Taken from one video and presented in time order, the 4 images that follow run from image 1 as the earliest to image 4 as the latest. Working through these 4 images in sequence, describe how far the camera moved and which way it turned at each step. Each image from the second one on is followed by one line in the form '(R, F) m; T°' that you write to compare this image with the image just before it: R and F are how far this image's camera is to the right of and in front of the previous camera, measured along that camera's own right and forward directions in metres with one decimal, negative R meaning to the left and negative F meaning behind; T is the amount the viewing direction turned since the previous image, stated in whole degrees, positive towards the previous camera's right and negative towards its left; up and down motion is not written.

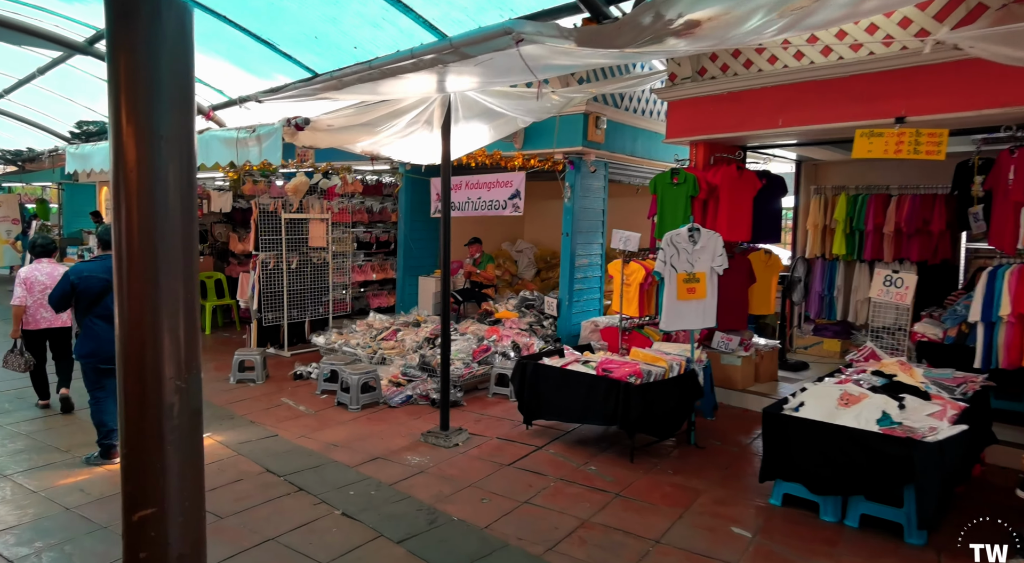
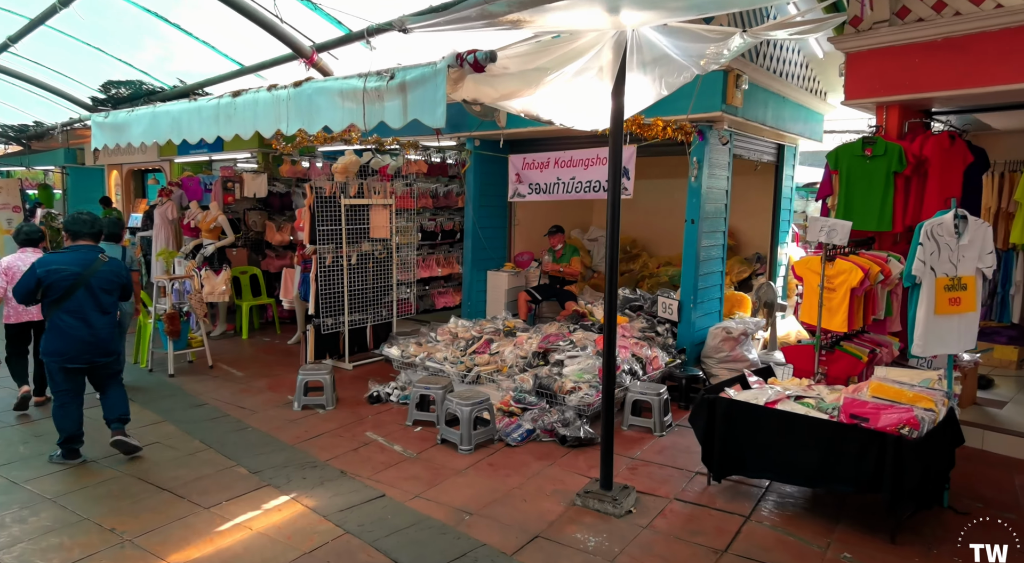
(-1.1, +1.3) m; 0°
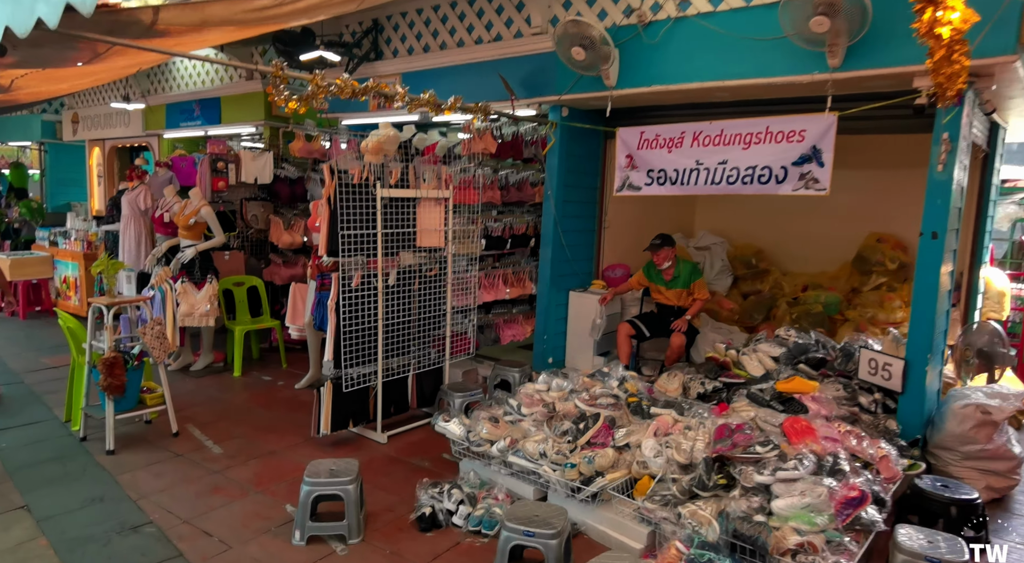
(-0.6, +2.2) m; -2°
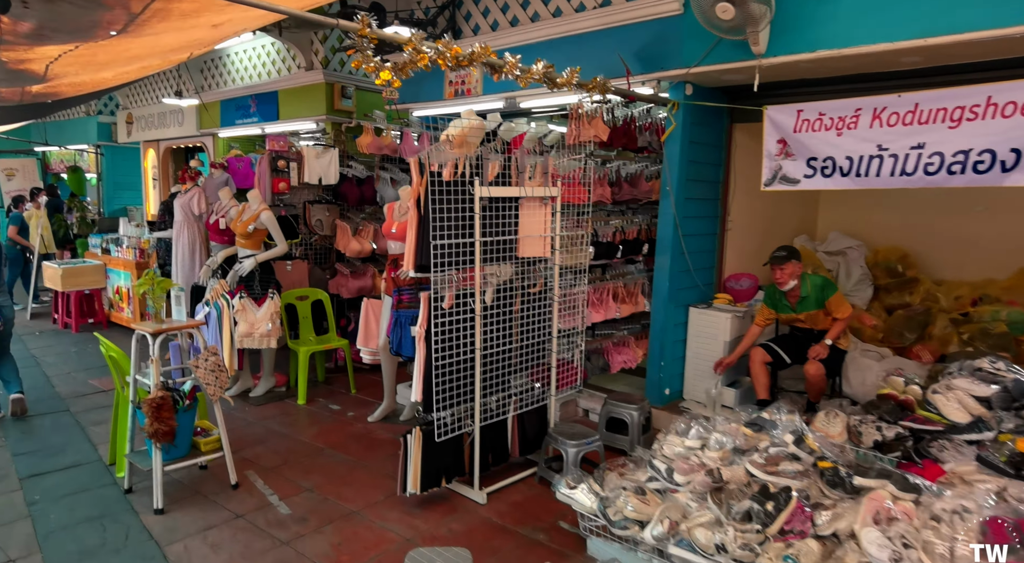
(-0.5, +0.9) m; -4°
